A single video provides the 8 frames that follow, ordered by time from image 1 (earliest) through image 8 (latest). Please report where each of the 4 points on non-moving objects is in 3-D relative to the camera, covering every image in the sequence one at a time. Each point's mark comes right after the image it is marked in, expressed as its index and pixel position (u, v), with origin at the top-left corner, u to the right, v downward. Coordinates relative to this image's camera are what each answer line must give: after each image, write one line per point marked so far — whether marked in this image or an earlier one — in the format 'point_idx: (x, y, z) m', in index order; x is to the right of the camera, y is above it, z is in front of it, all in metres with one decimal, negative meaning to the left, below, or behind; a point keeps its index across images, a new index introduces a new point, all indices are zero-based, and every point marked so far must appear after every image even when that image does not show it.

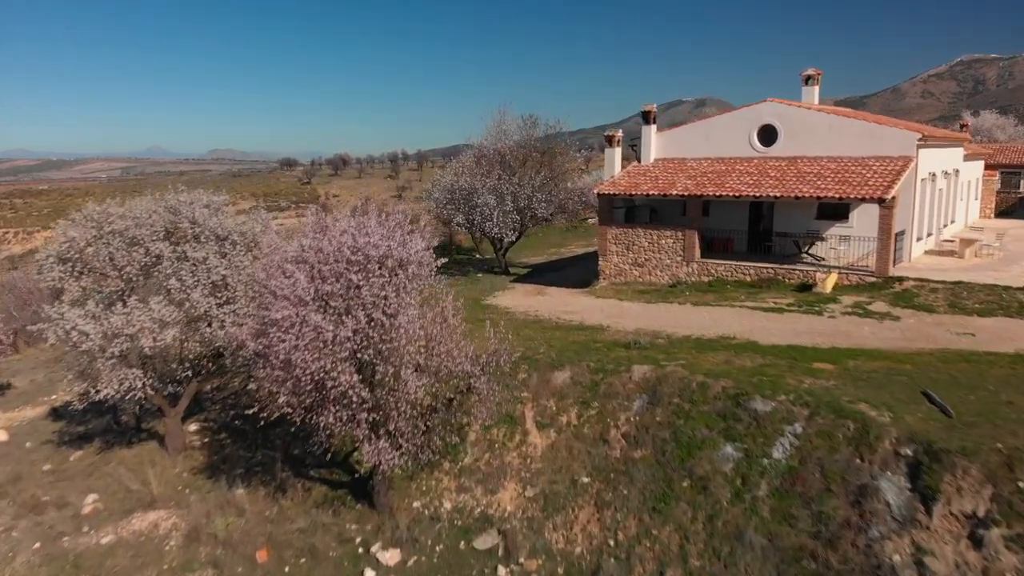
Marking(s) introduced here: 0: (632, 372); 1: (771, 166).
0: (+1.4, -1.0, +11.8) m
1: (+5.1, +2.4, +19.2) m
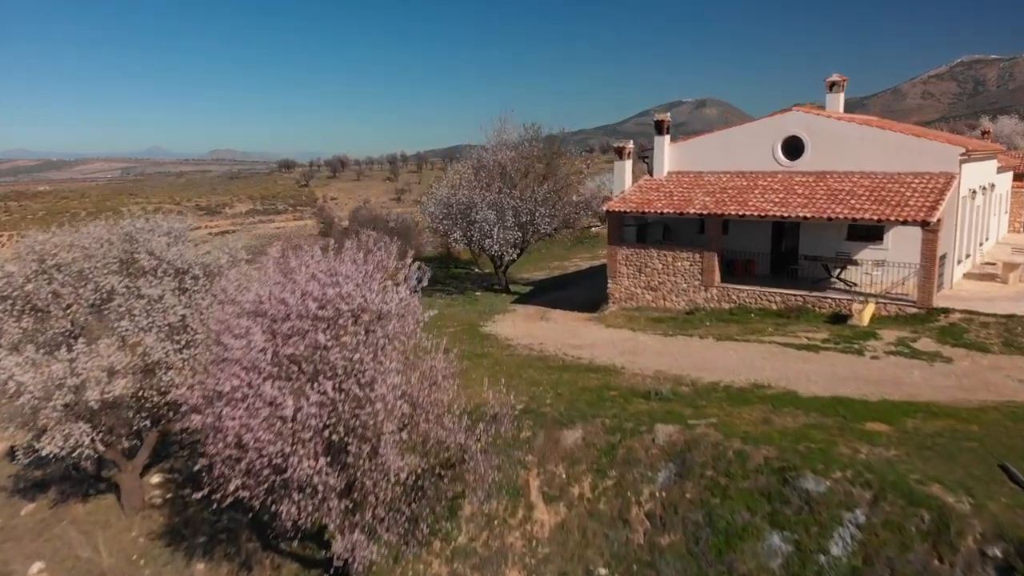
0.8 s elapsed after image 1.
0: (+1.5, -1.5, +10.1) m
1: (+5.1, +1.9, +17.5) m
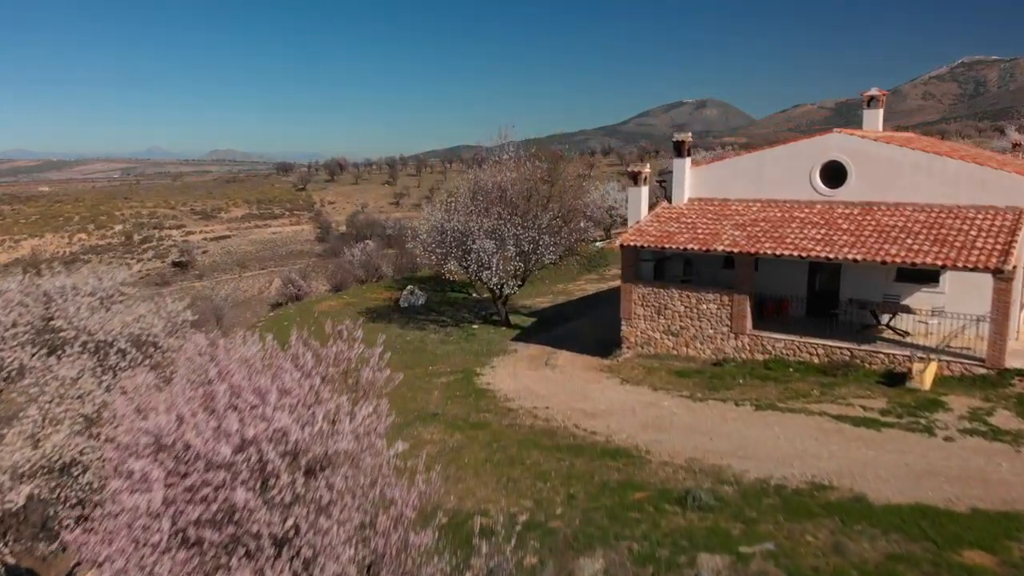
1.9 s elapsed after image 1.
0: (+1.5, -2.2, +7.9) m
1: (+5.2, +1.1, +15.3) m
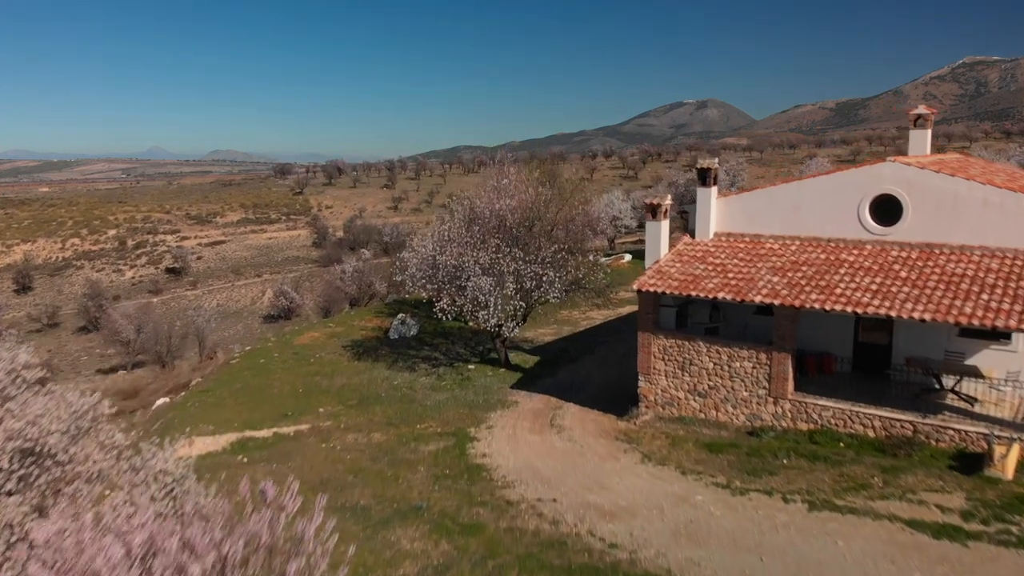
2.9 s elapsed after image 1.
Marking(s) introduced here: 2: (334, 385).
0: (+1.5, -3.0, +5.7) m
1: (+5.2, +0.4, +13.1) m
2: (-3.5, -1.9, +19.0) m
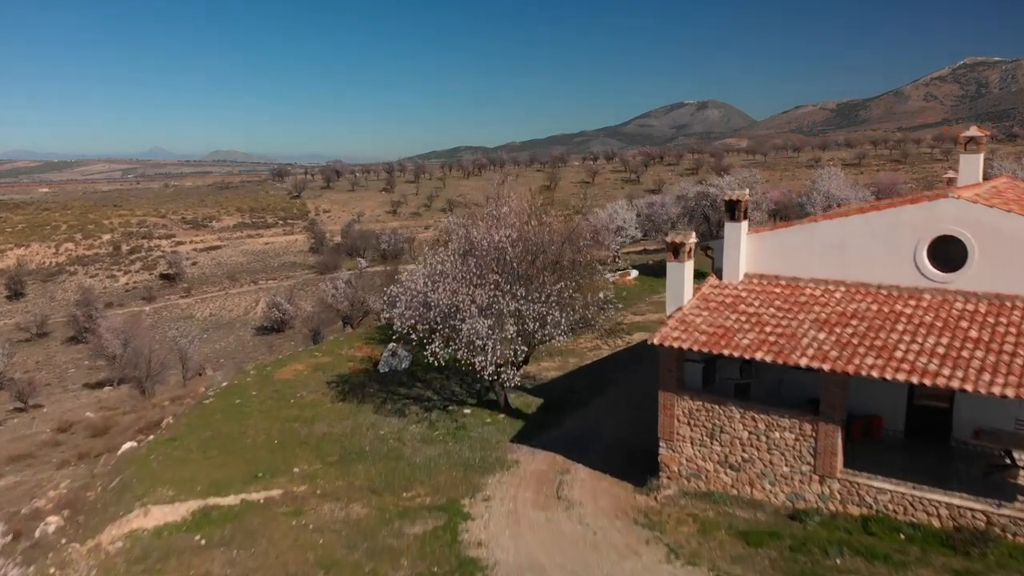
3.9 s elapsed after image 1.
0: (+1.5, -3.7, +3.7) m
1: (+5.2, -0.3, +11.2) m
2: (-3.5, -2.6, +17.1) m
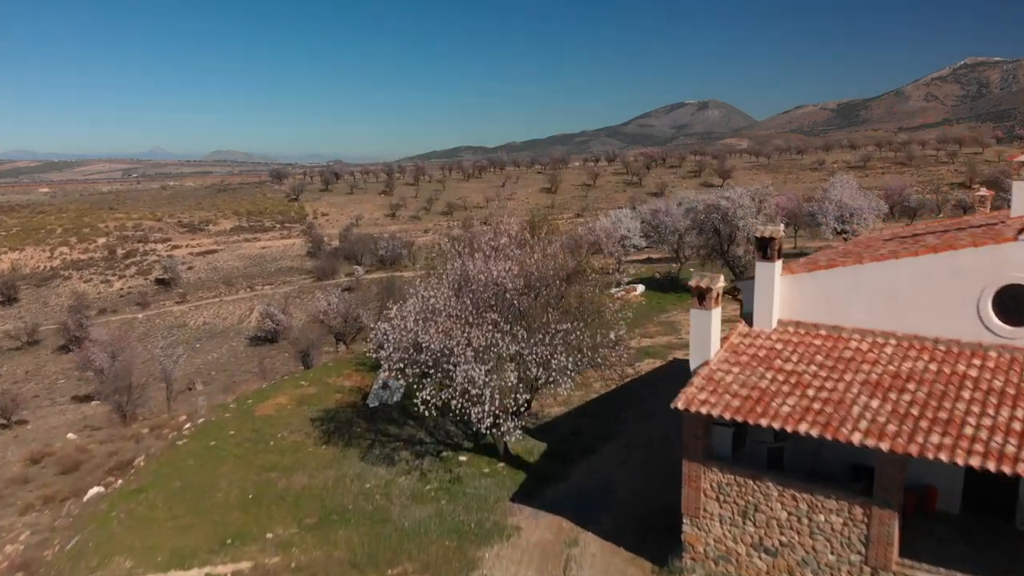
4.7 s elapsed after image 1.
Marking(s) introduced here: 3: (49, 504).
0: (+1.5, -4.3, +2.1) m
1: (+5.2, -0.9, +9.5) m
2: (-3.5, -3.2, +15.5) m
3: (-9.3, -4.3, +19.7) m
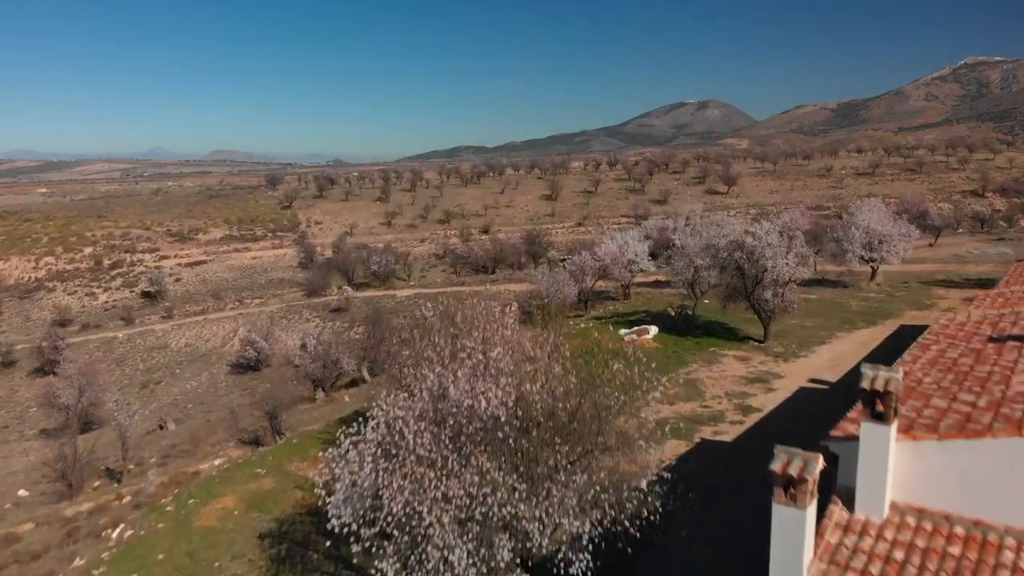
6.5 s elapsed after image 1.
0: (+1.4, -5.7, -1.6) m
1: (+5.1, -2.3, +5.8) m
2: (-3.5, -4.6, +11.8) m
3: (-9.4, -5.8, +16.0) m
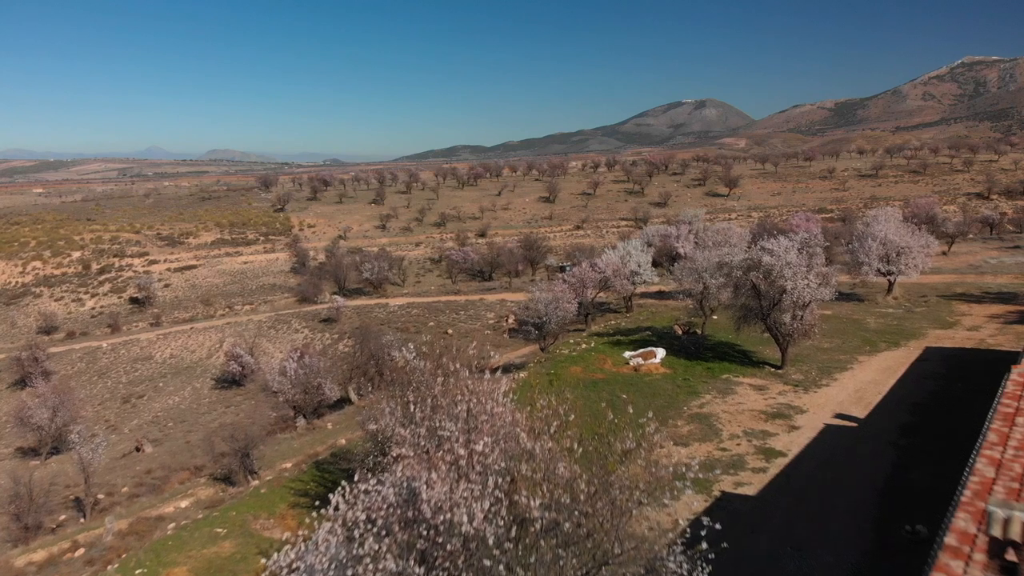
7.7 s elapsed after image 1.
0: (+1.4, -6.3, -3.9) m
1: (+5.1, -2.9, +3.5) m
2: (-3.6, -5.2, +9.5) m
3: (-9.5, -6.4, +13.6) m
